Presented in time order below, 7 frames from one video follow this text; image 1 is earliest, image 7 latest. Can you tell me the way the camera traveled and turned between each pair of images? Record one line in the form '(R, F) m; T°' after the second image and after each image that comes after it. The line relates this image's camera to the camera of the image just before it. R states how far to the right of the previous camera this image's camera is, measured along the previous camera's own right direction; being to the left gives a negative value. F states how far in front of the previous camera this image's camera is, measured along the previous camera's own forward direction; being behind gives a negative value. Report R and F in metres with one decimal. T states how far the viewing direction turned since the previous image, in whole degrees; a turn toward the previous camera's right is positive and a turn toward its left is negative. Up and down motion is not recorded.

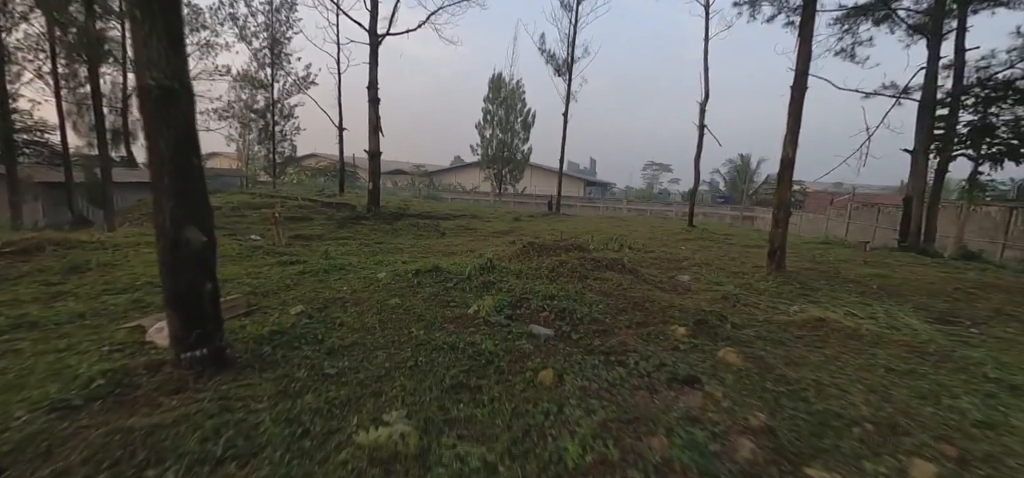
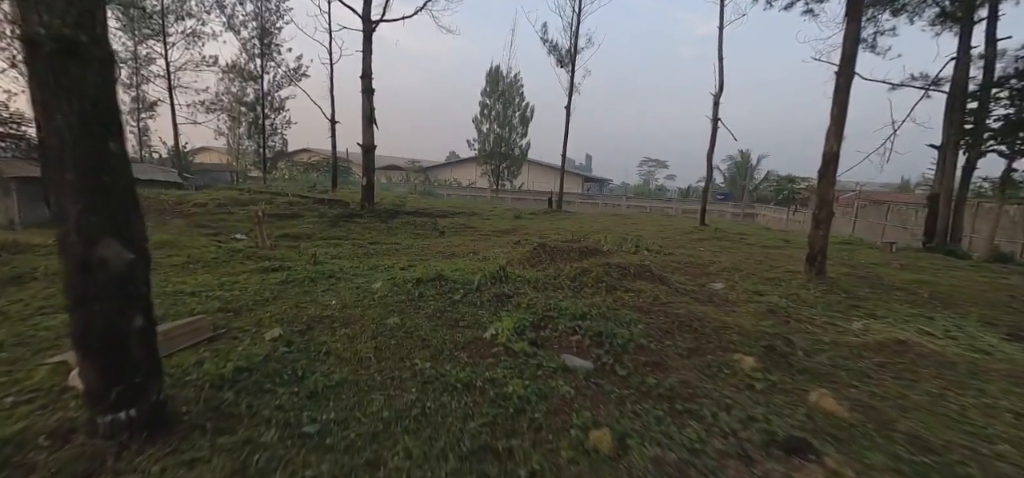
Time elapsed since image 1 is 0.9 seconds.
(-0.2, +0.5) m; +1°
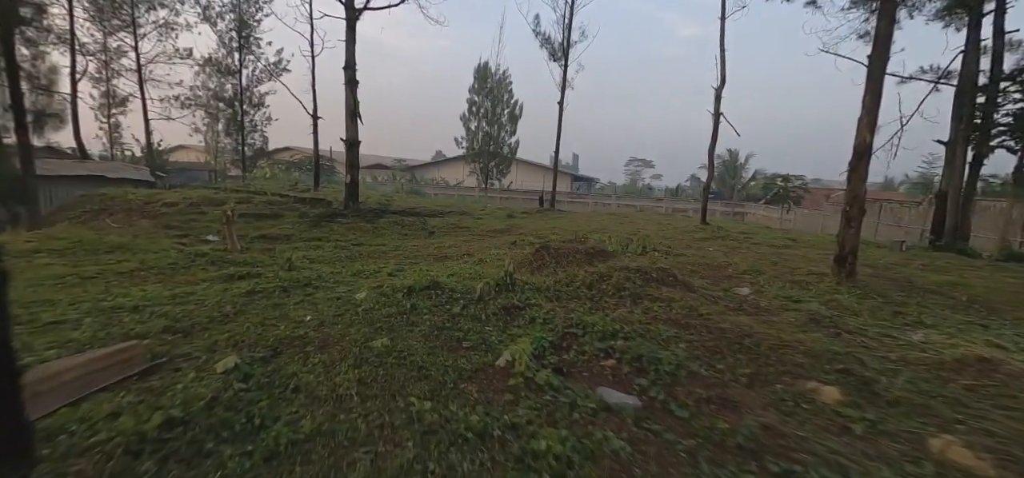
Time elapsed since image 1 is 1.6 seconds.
(-0.2, +0.5) m; +2°
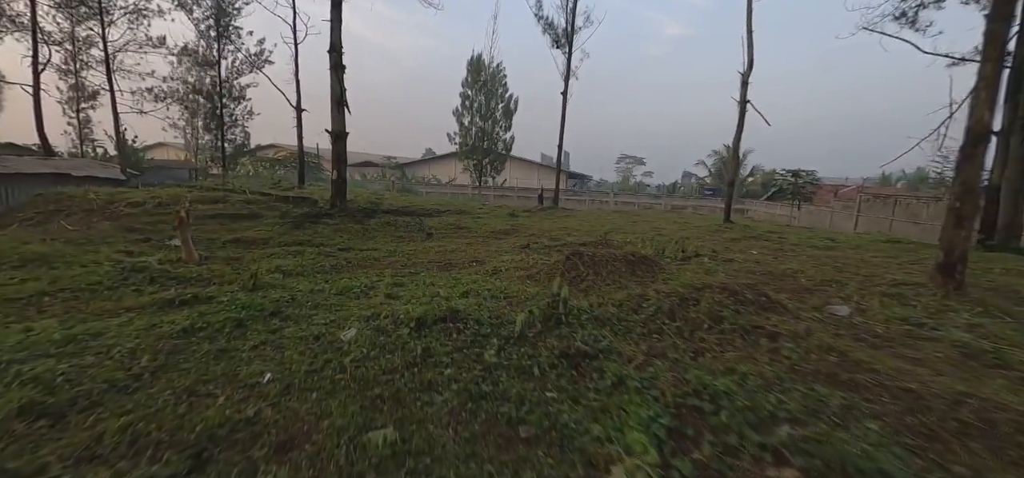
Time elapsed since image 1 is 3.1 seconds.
(-0.4, +0.9) m; +1°
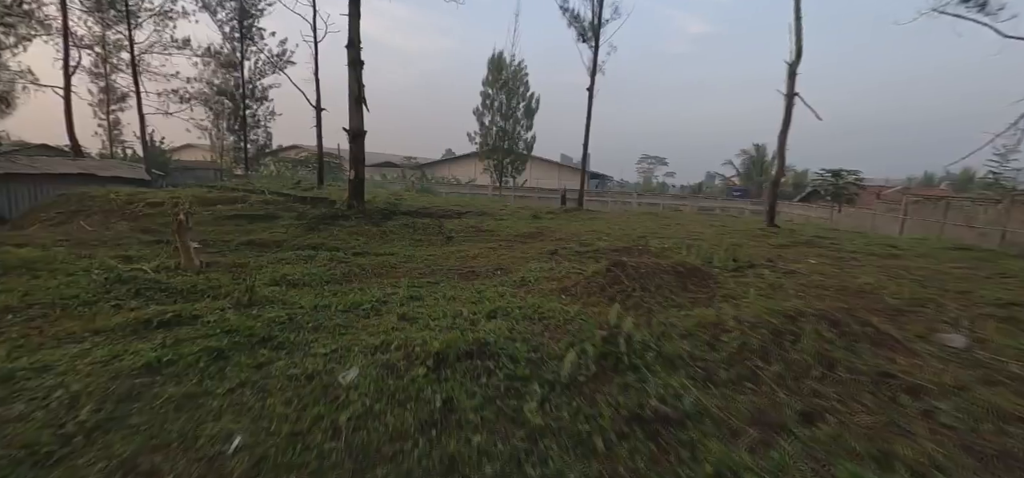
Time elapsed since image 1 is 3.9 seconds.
(-0.1, +0.5) m; -3°
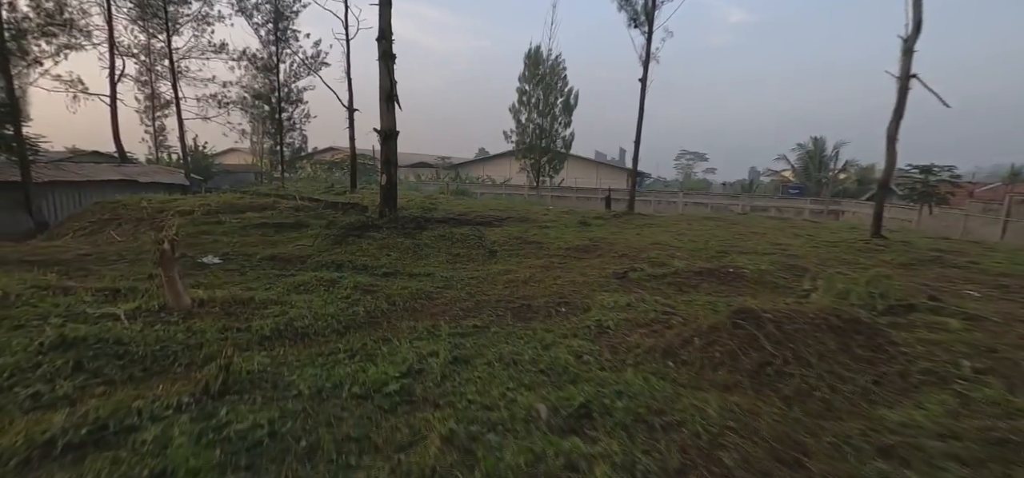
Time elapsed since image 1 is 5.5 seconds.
(-0.3, +0.9) m; -5°
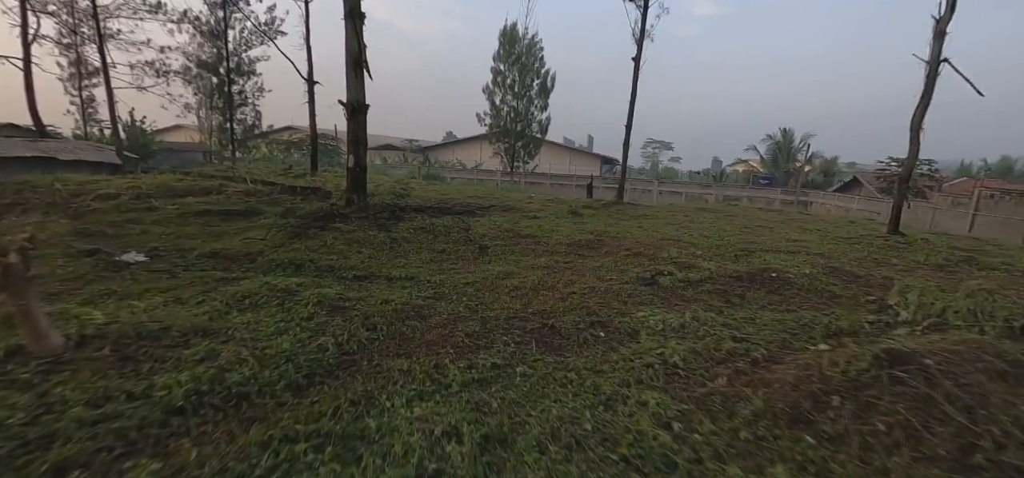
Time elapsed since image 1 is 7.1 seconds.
(-0.4, +0.8) m; +5°
